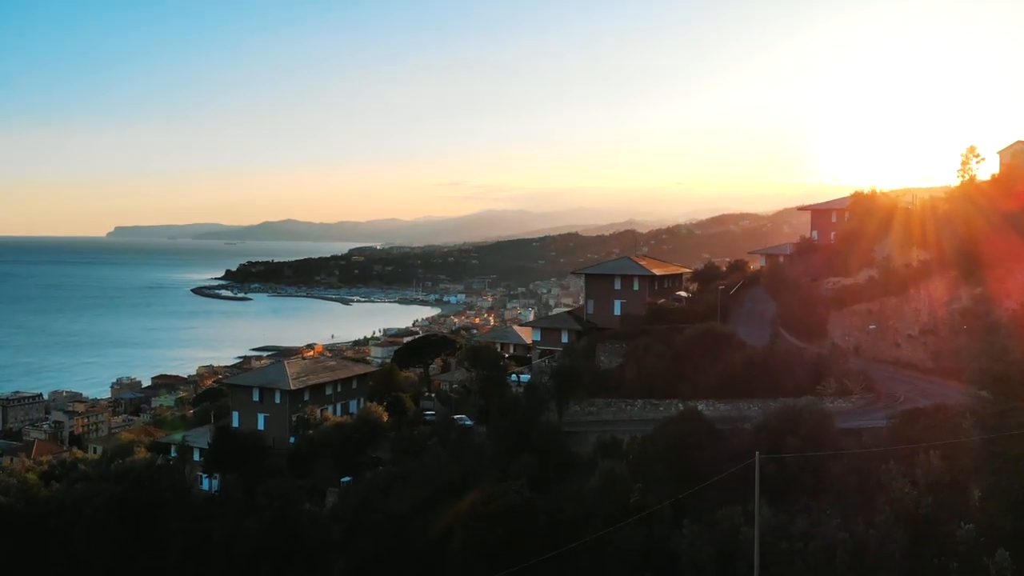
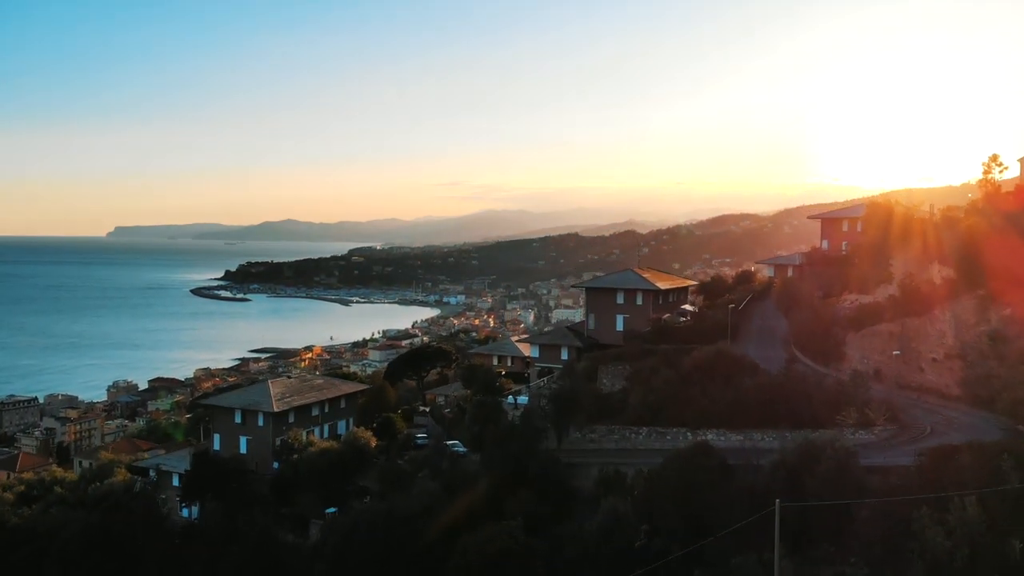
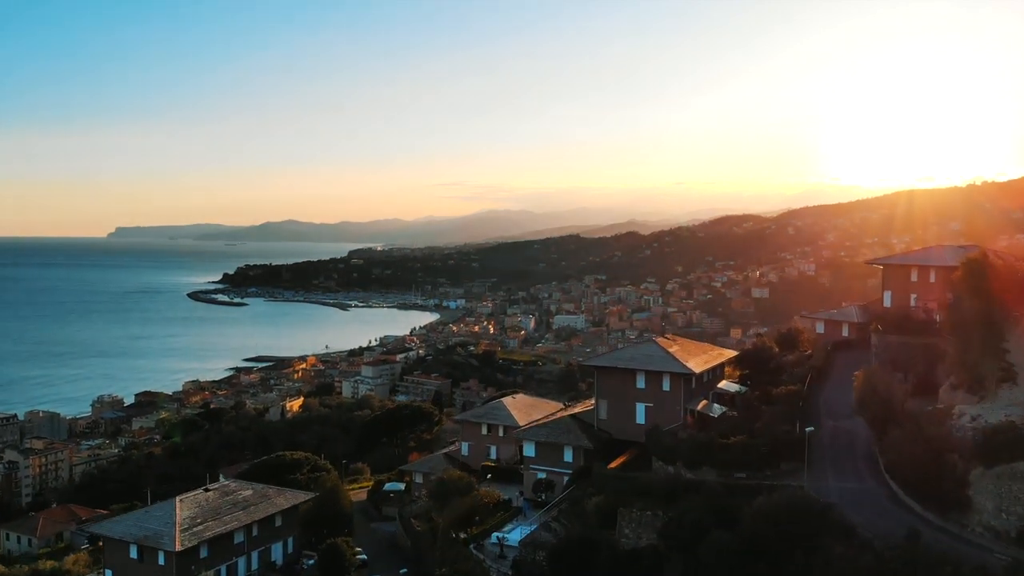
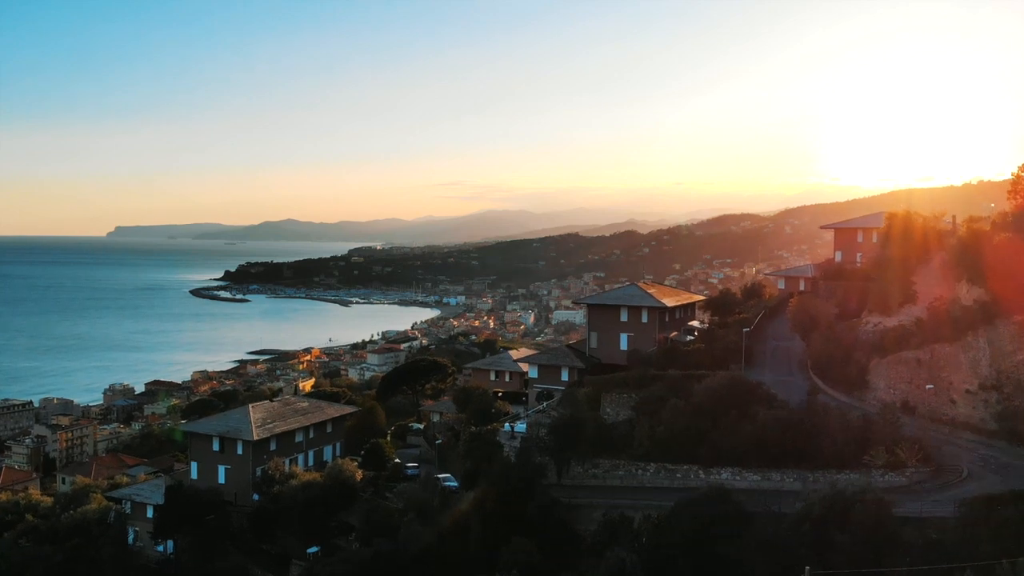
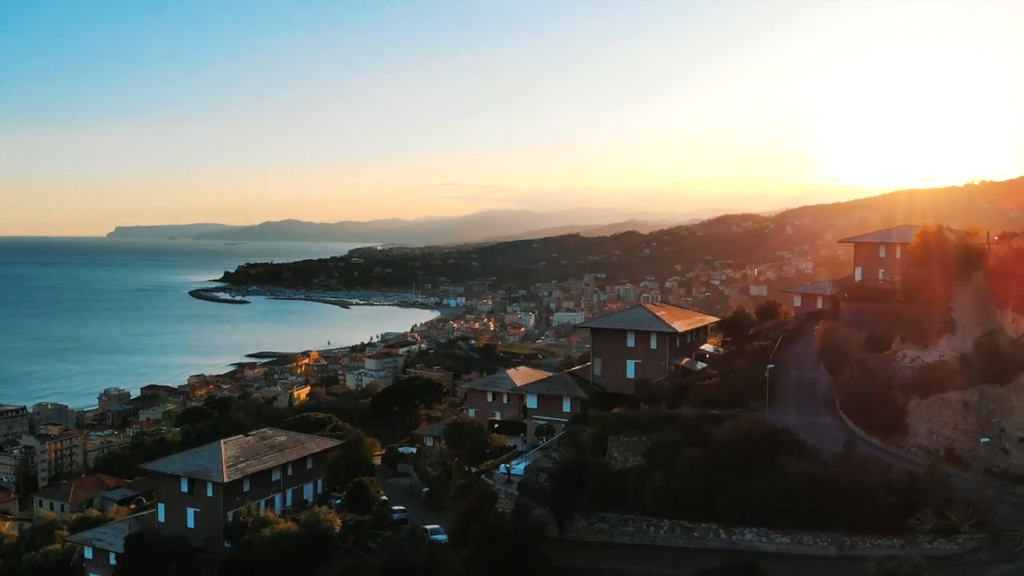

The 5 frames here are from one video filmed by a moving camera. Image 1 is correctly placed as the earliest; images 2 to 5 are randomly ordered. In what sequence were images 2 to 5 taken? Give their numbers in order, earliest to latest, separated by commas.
2, 4, 5, 3
